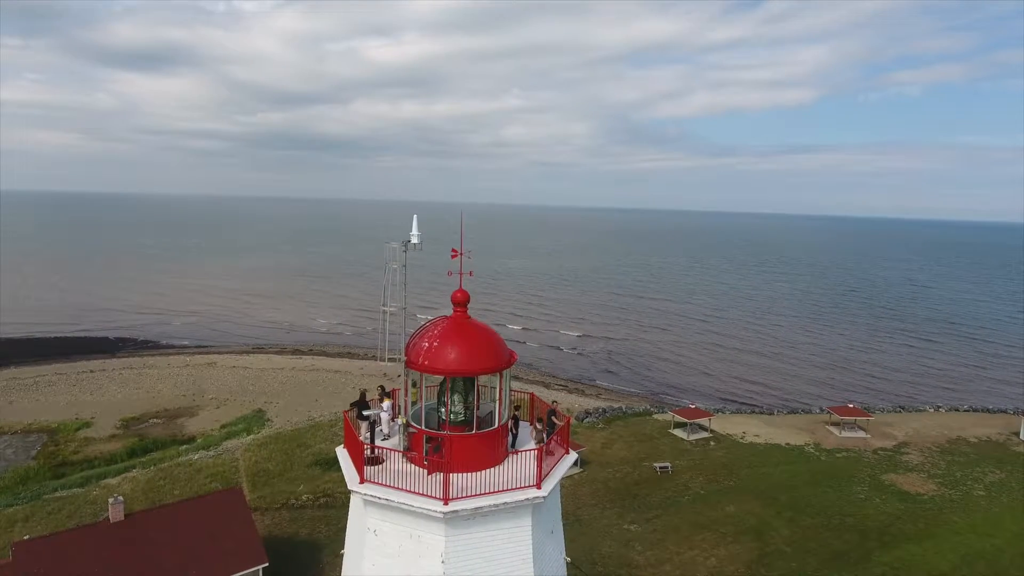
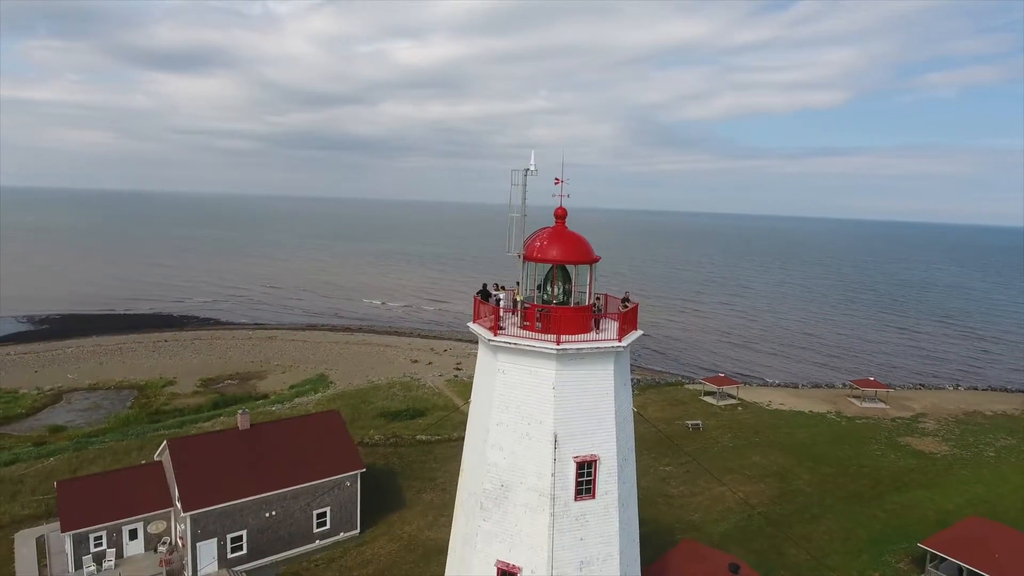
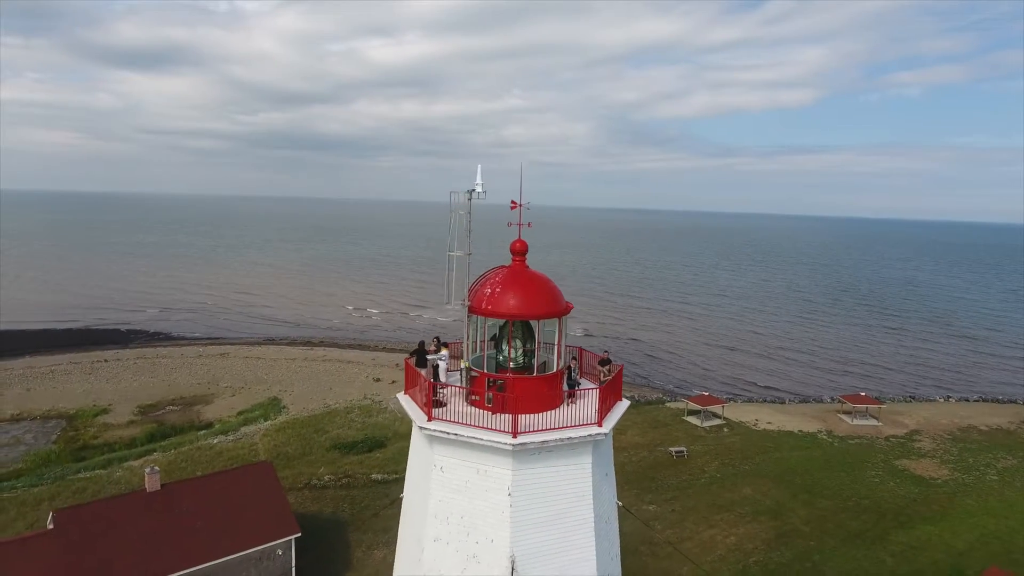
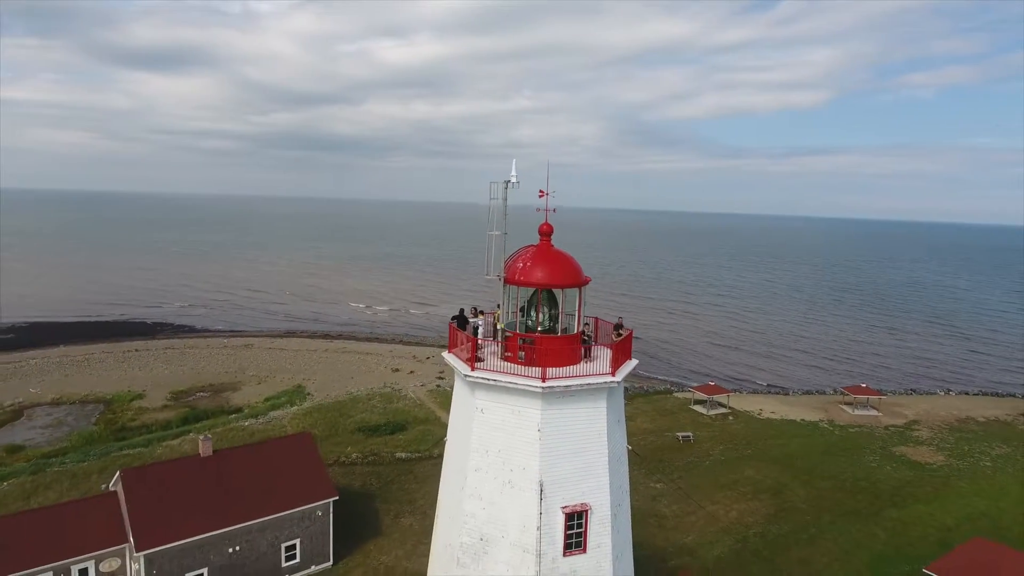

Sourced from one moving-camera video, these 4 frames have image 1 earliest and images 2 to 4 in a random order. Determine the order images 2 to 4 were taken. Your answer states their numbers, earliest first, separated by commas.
3, 4, 2
